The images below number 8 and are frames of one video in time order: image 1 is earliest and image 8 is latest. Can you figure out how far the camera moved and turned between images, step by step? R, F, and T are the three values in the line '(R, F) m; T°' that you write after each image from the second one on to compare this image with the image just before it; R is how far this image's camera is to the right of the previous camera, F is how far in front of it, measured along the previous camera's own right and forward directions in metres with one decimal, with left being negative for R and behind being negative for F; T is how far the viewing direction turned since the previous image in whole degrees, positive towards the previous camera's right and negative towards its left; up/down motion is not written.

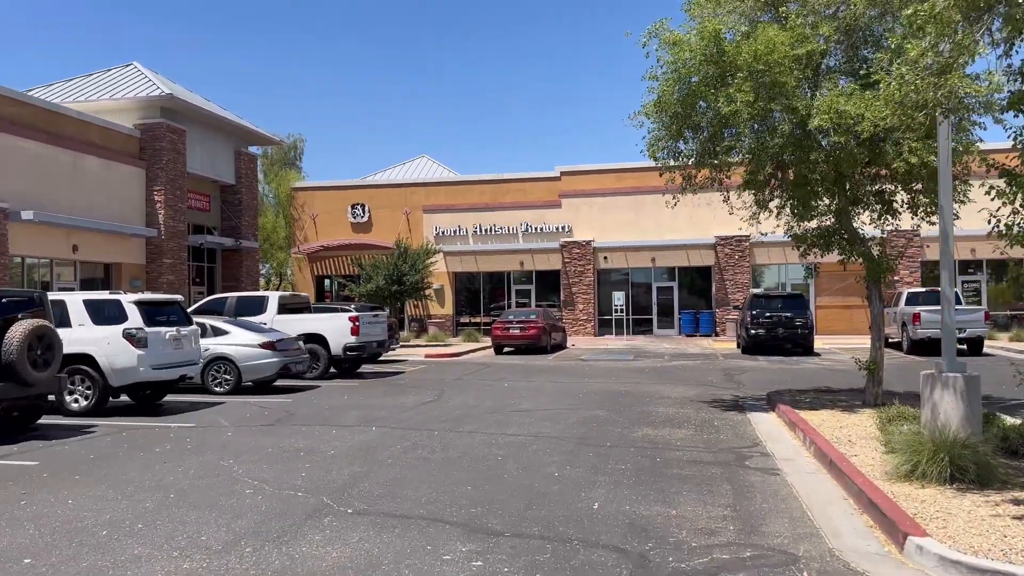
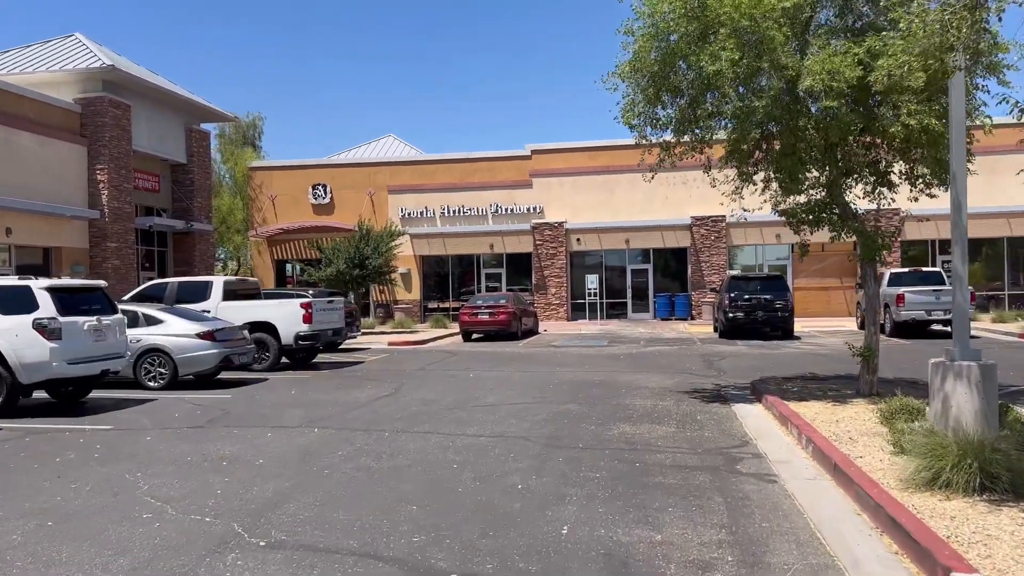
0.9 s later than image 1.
(+0.2, +1.2) m; +2°
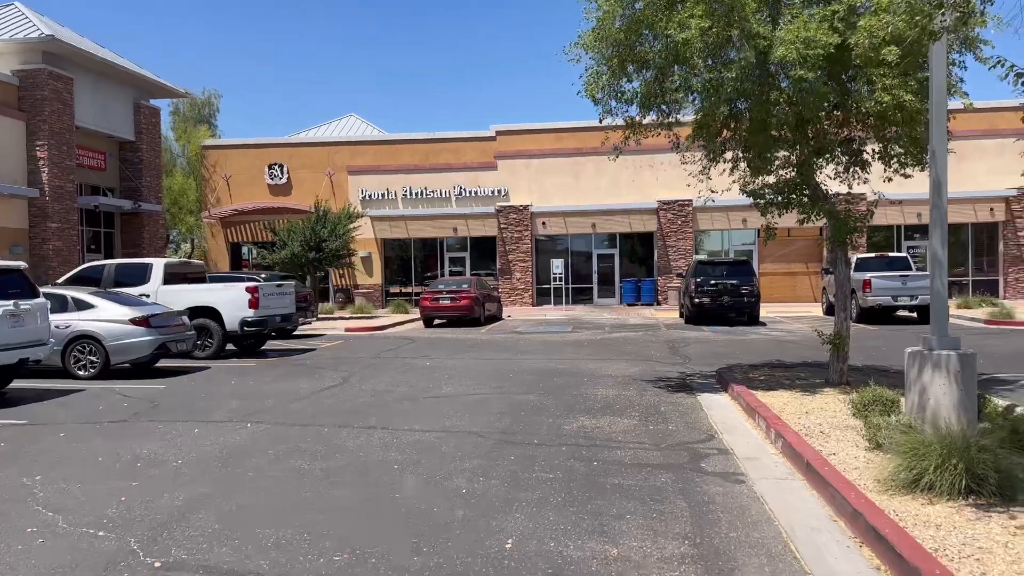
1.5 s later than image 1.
(+0.2, +0.7) m; +2°
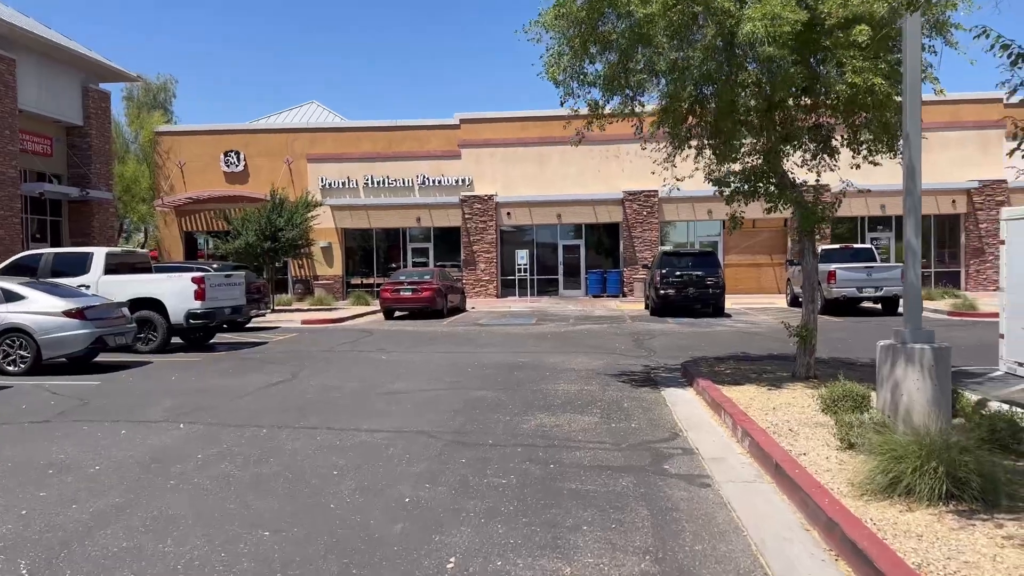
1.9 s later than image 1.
(+0.1, +0.5) m; +2°
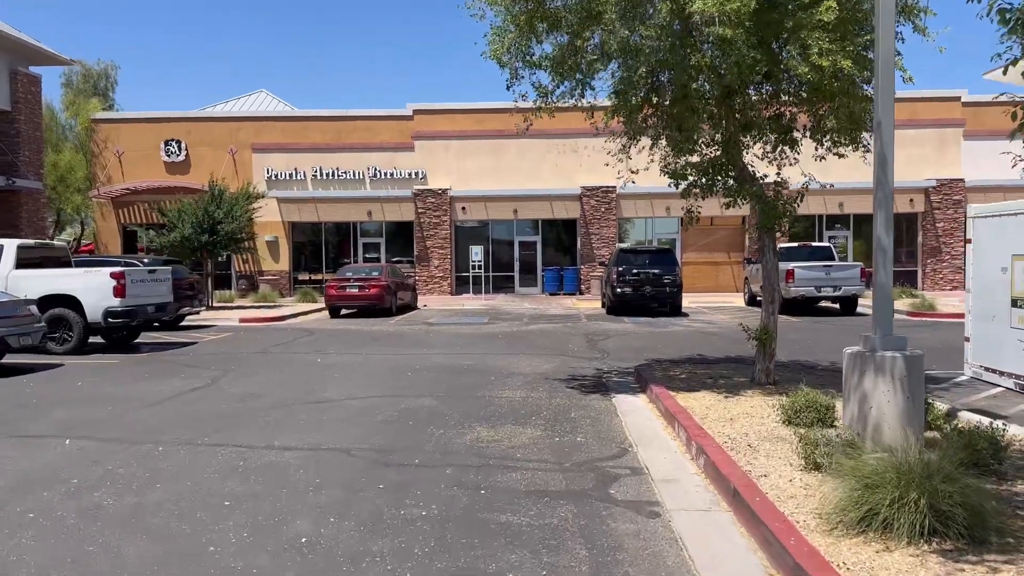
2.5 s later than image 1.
(+0.2, +0.8) m; +3°
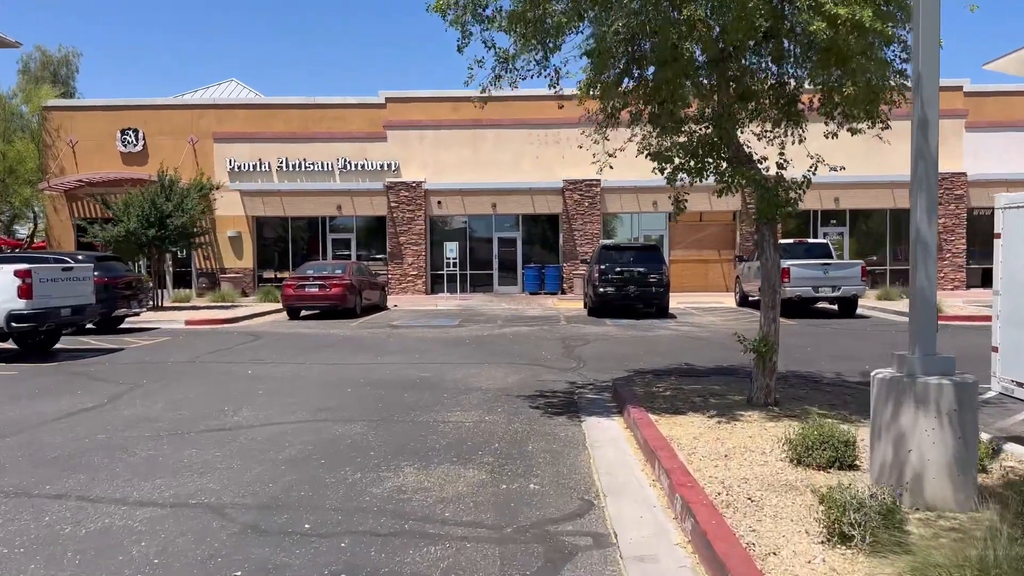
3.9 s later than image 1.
(+0.4, +1.6) m; +1°
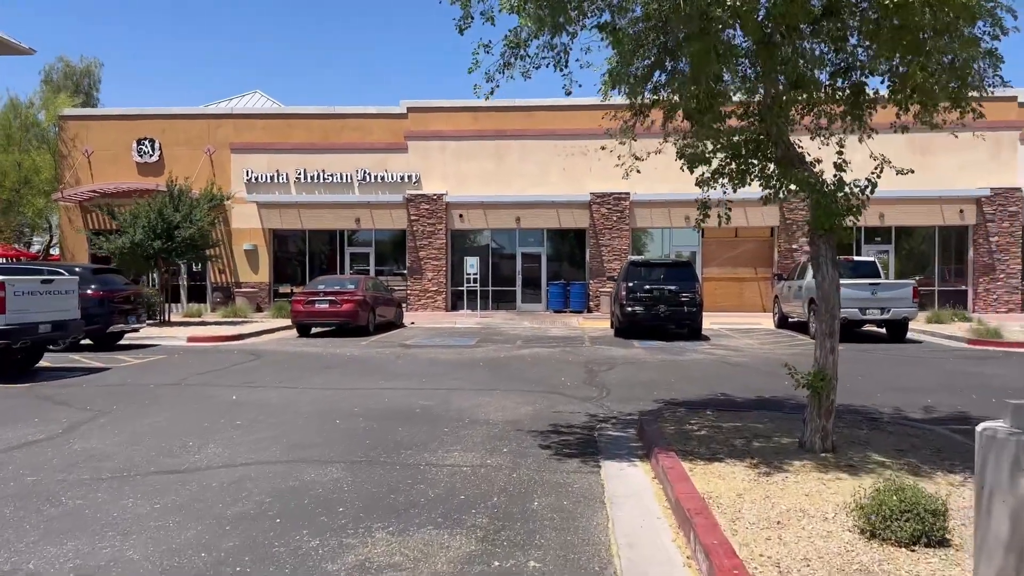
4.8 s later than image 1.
(+0.2, +1.2) m; -2°
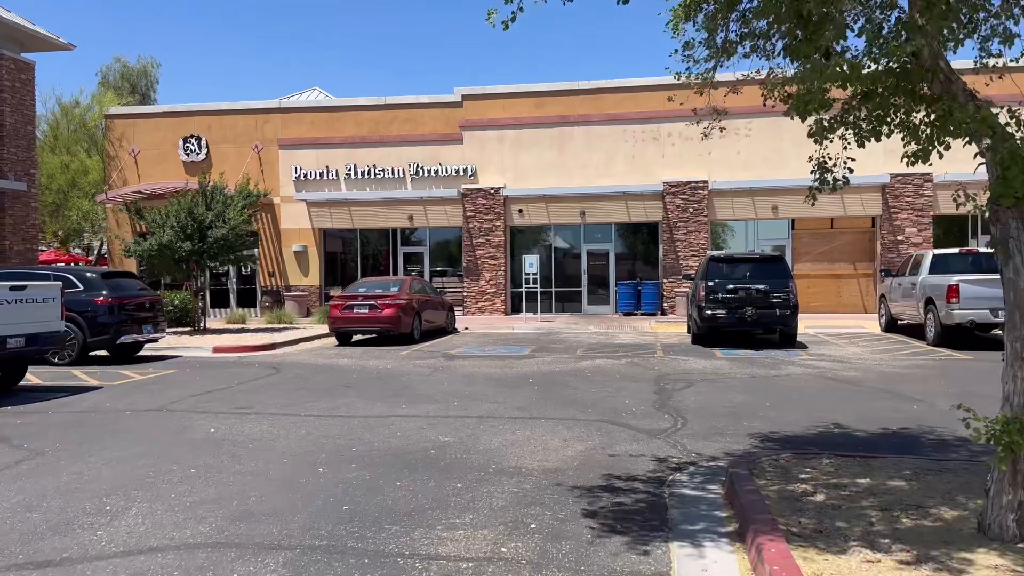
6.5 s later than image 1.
(+0.3, +2.2) m; -5°
